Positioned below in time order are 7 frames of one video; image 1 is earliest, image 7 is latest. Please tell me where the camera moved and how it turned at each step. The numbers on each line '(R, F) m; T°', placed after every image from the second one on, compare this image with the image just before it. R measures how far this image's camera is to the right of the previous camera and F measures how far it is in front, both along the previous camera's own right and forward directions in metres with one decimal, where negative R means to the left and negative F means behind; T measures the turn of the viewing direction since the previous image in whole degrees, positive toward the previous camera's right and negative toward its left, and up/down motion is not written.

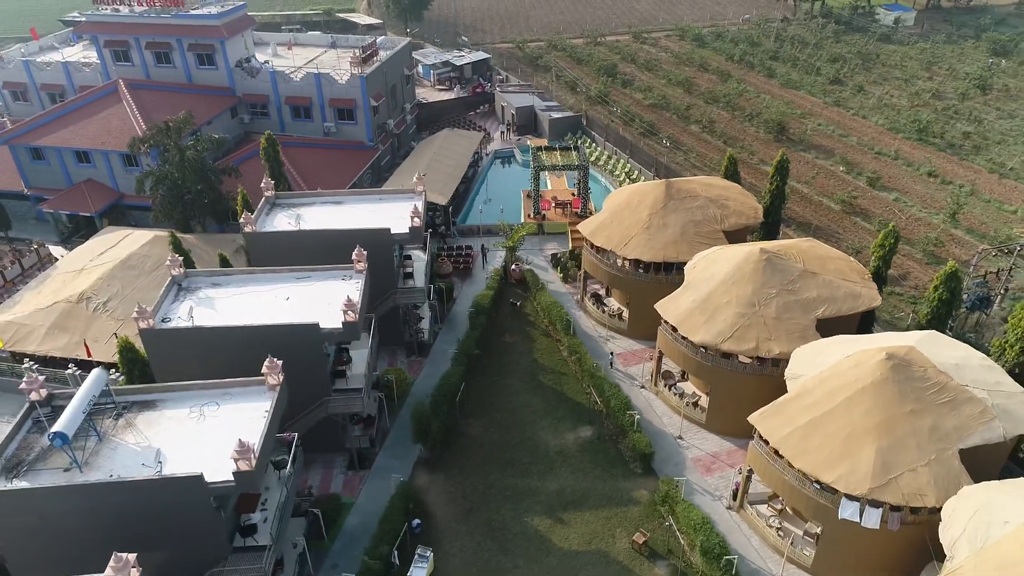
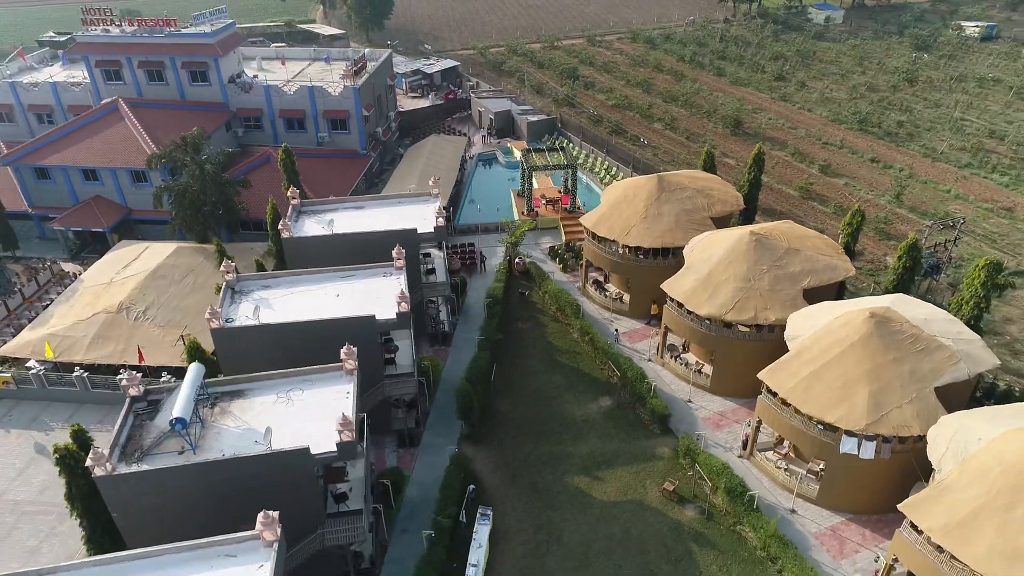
(-2.9, -2.6) m; +4°
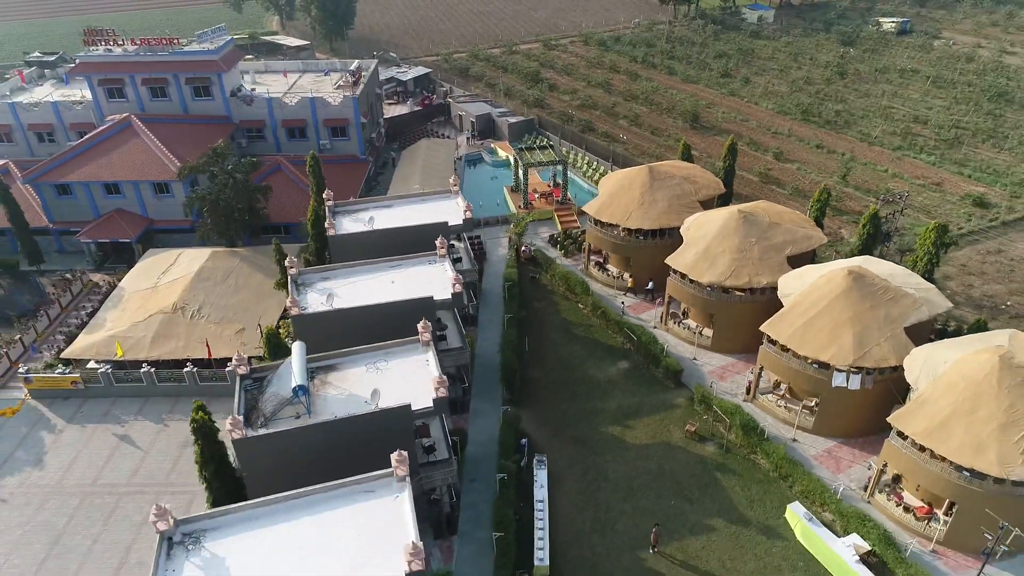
(-3.7, -3.5) m; +5°
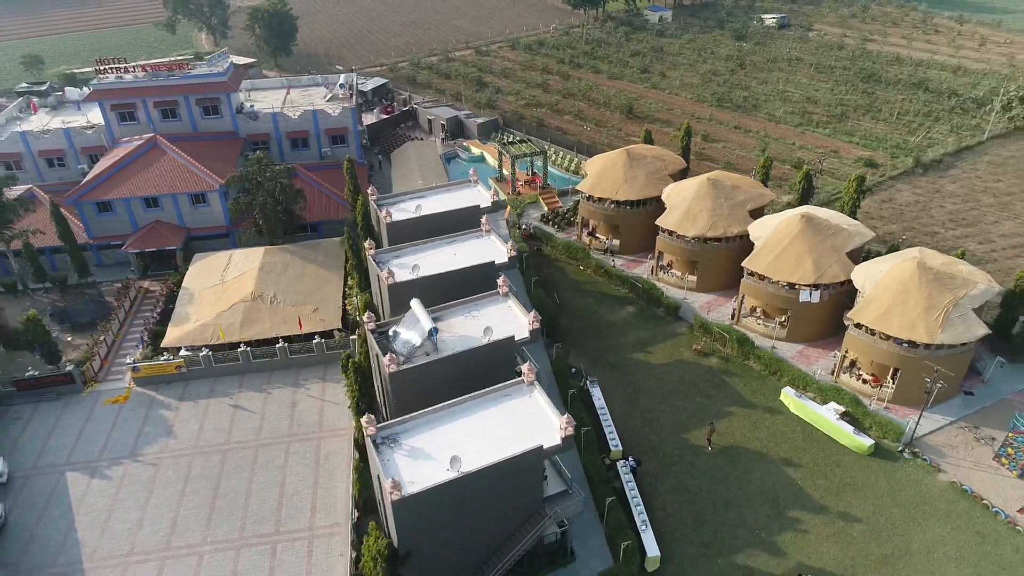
(-6.8, -6.3) m; +8°
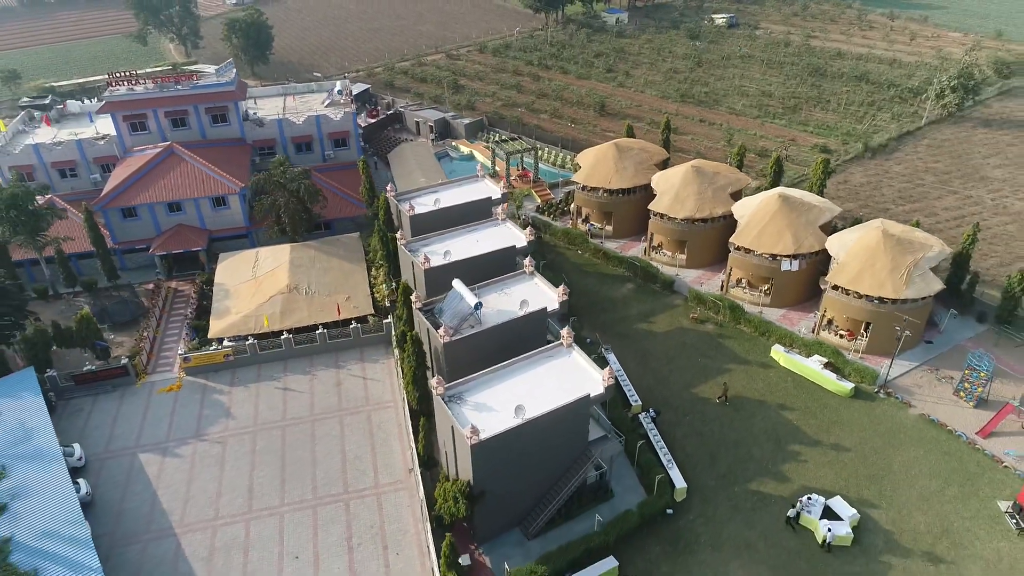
(-3.6, -3.6) m; +4°
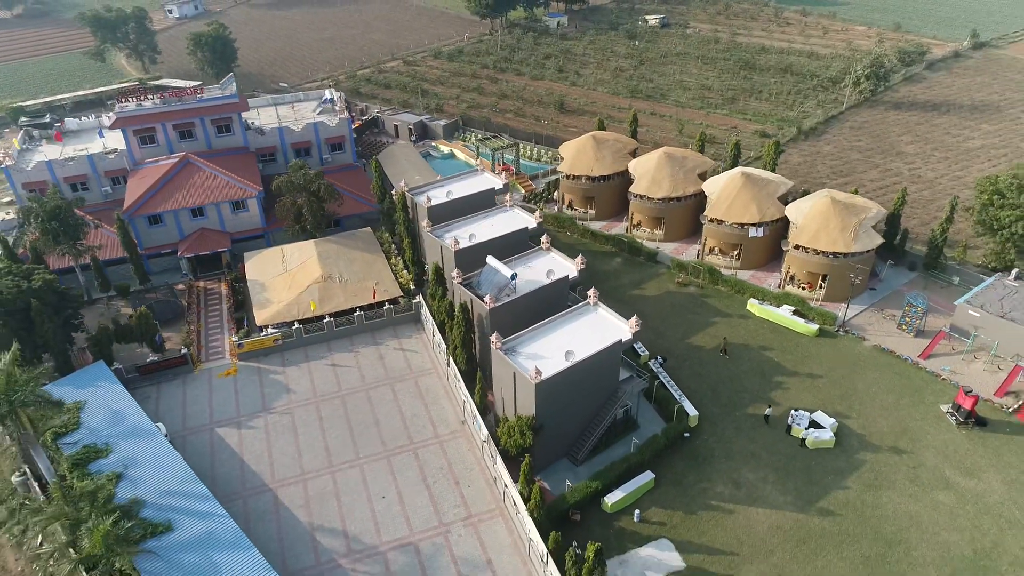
(-5.0, -5.1) m; +6°
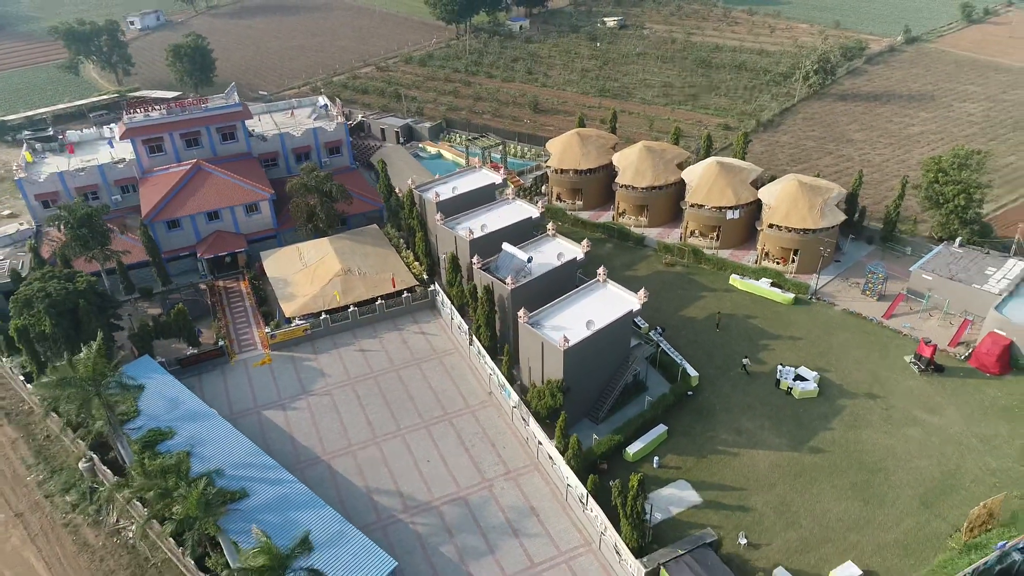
(-3.6, -3.8) m; +4°
